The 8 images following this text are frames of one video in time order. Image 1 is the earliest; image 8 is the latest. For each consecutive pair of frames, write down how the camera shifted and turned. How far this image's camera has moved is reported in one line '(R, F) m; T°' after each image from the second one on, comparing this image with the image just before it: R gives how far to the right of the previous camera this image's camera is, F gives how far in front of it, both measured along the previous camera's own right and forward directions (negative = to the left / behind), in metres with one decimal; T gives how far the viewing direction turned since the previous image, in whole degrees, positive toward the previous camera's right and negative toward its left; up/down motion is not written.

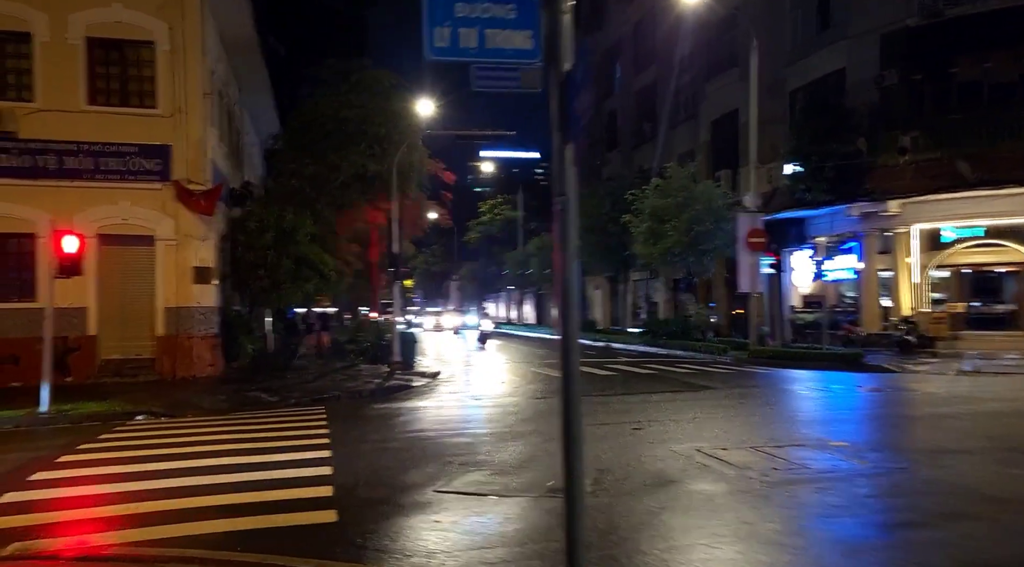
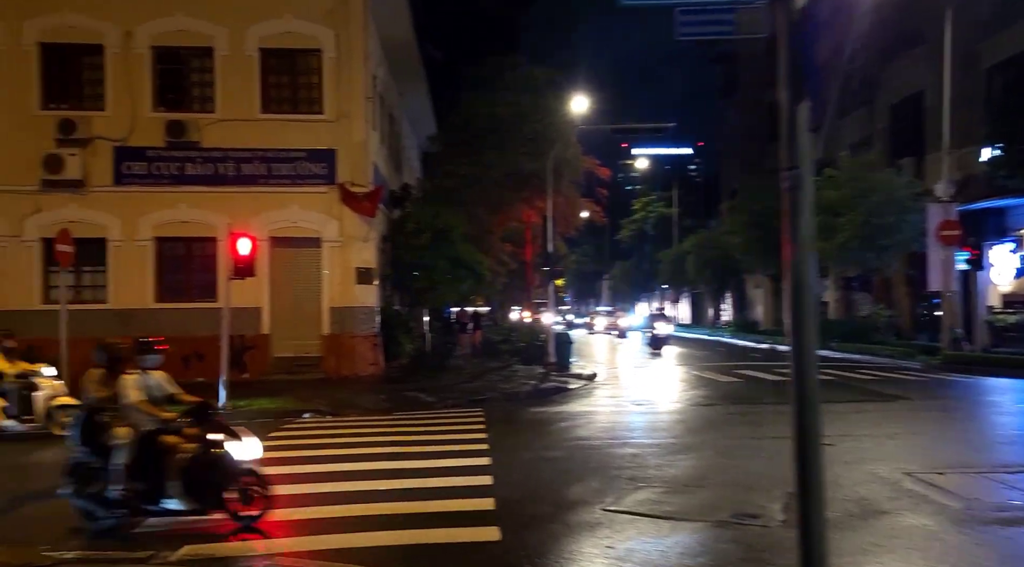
(-0.1, +0.3) m; -9°
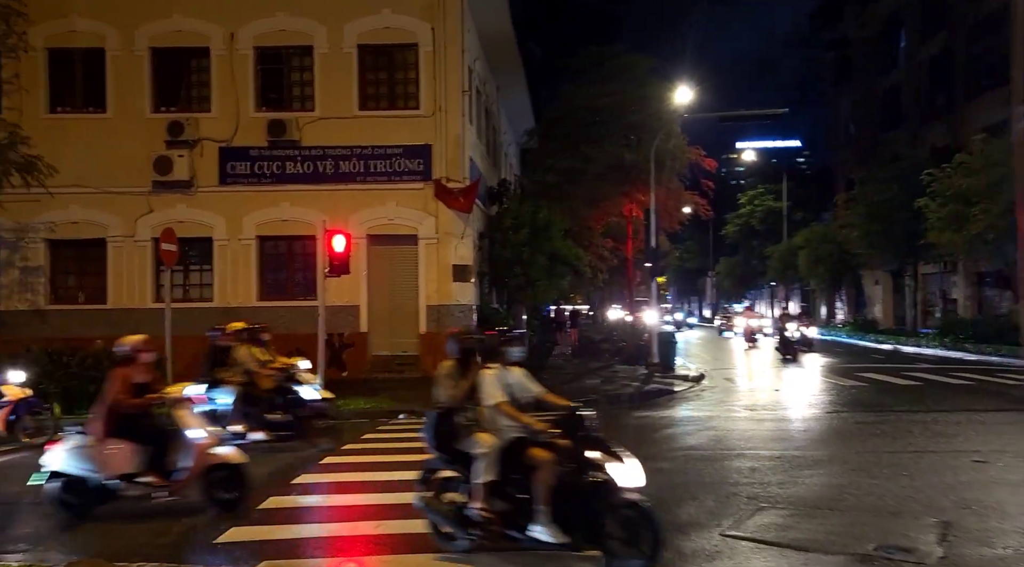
(0.0, +0.5) m; -6°
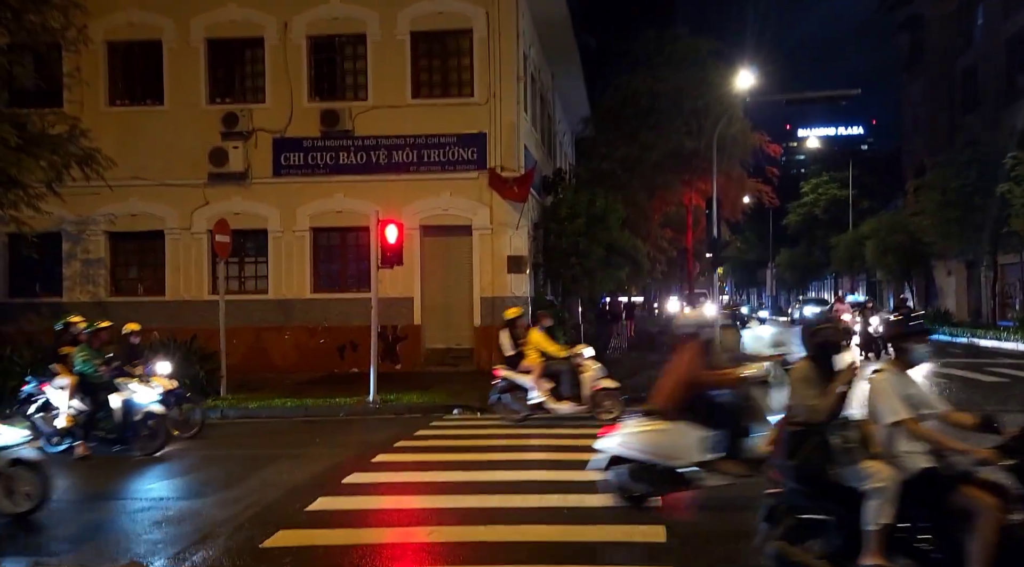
(0.0, +0.4) m; -3°
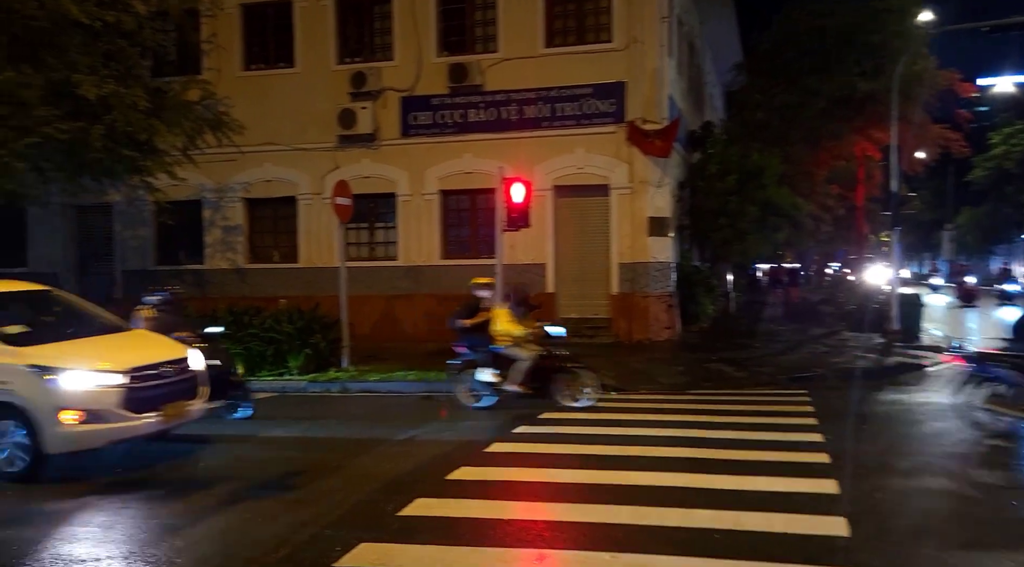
(+0.1, +1.4) m; -9°
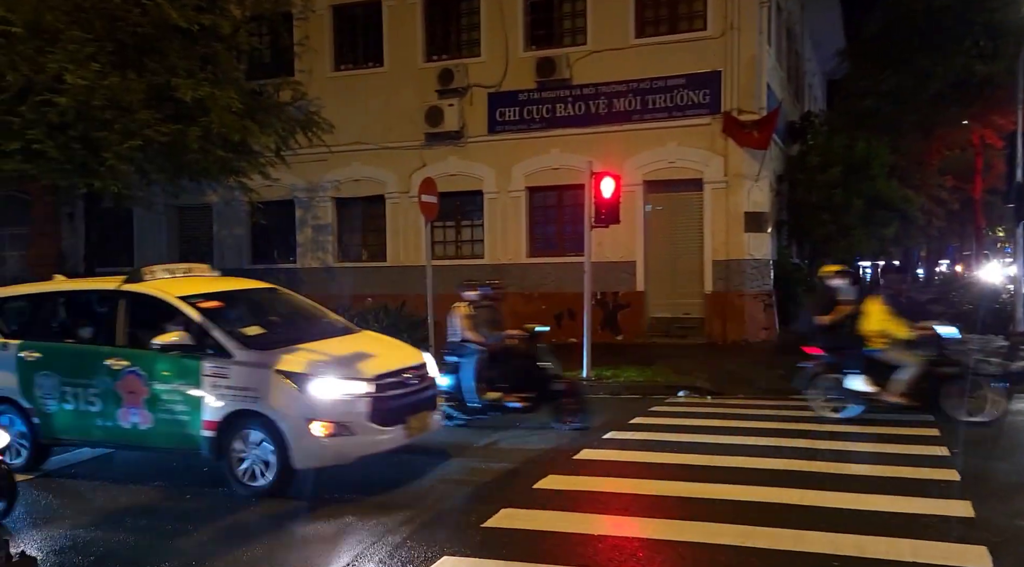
(0.0, +0.4) m; -5°
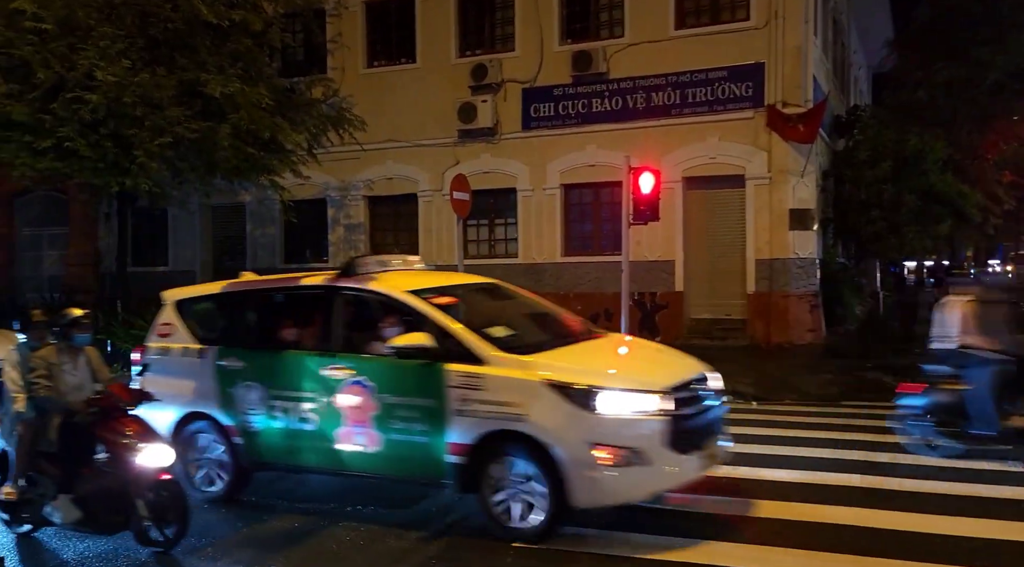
(0.0, +0.4) m; -2°
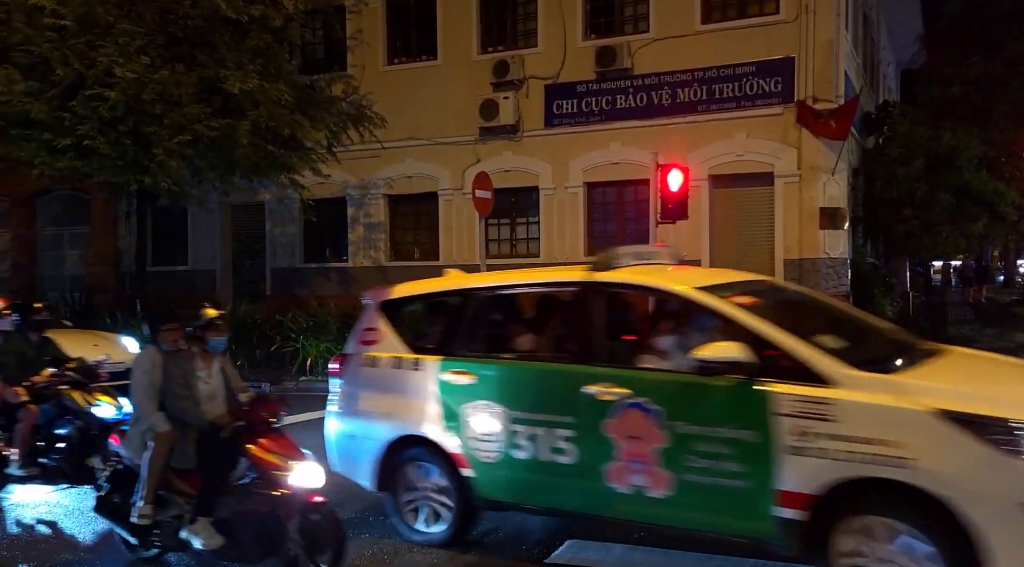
(-0.1, +0.3) m; -1°
